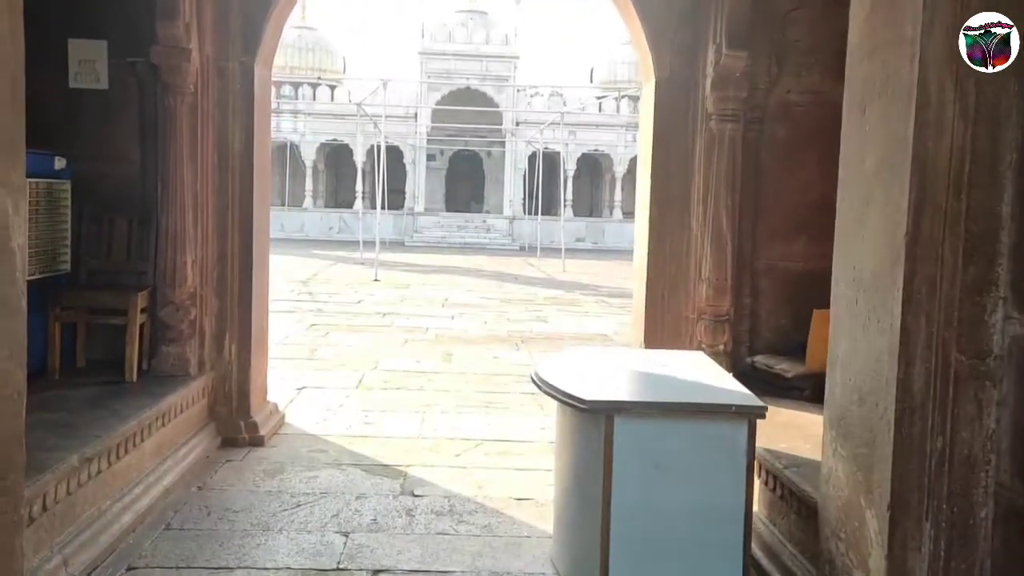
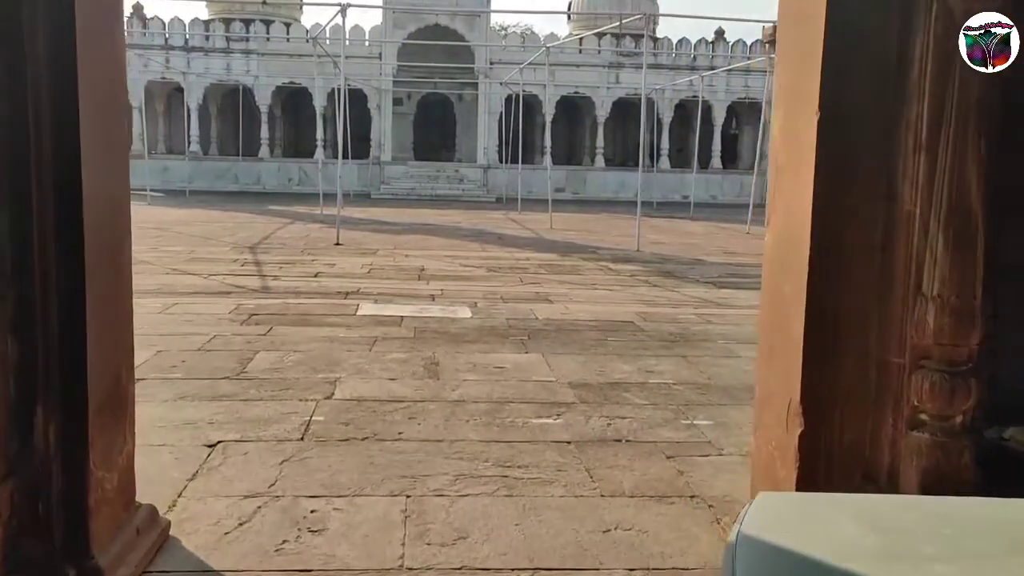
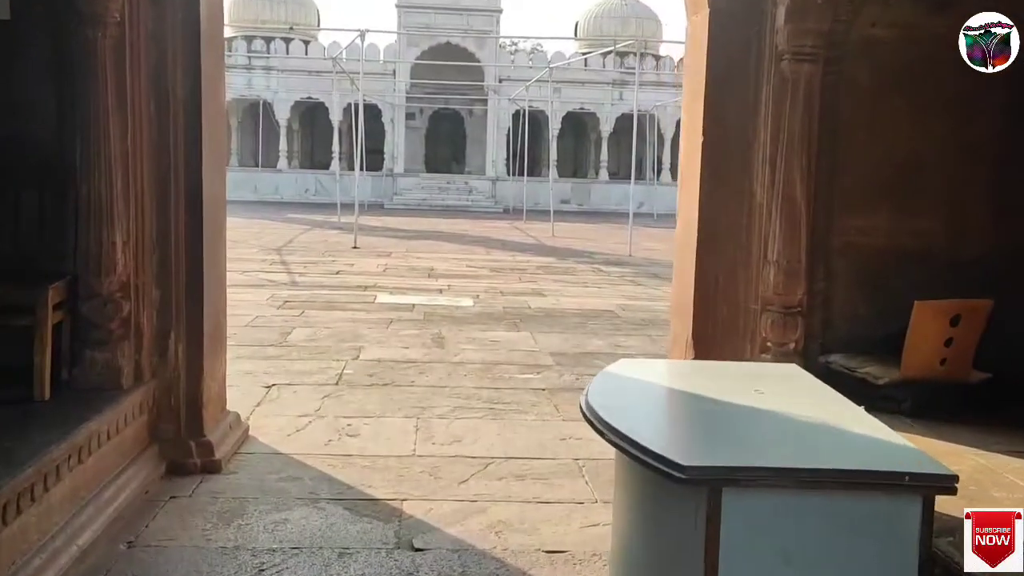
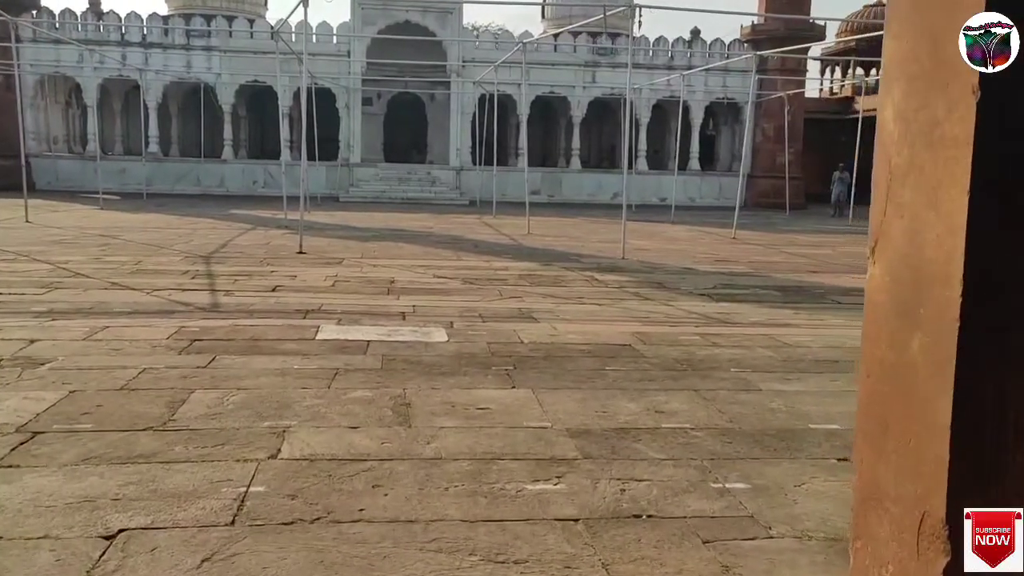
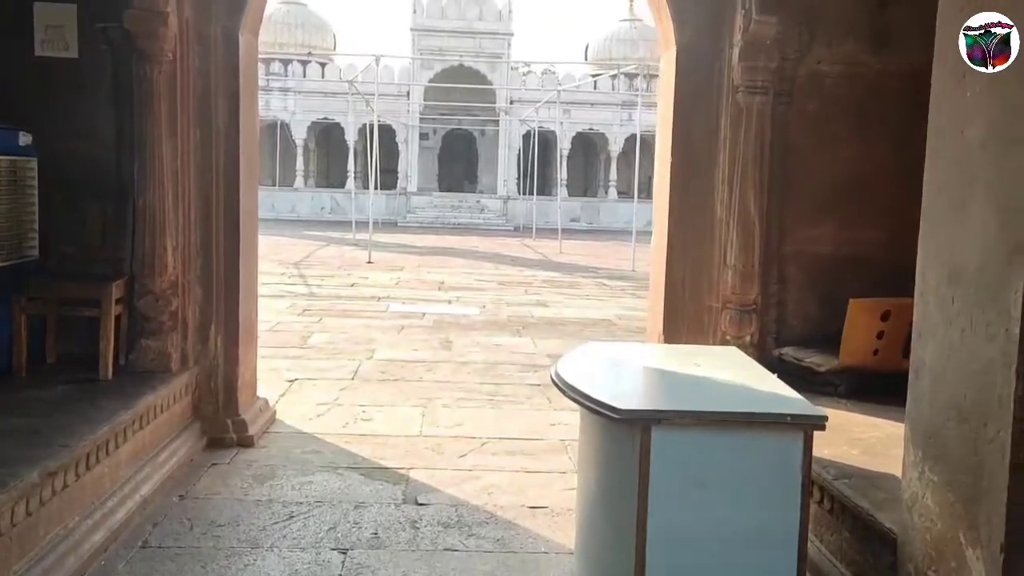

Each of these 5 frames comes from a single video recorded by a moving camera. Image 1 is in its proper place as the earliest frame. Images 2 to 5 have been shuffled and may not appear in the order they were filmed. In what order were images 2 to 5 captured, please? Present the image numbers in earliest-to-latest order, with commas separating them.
5, 3, 2, 4
